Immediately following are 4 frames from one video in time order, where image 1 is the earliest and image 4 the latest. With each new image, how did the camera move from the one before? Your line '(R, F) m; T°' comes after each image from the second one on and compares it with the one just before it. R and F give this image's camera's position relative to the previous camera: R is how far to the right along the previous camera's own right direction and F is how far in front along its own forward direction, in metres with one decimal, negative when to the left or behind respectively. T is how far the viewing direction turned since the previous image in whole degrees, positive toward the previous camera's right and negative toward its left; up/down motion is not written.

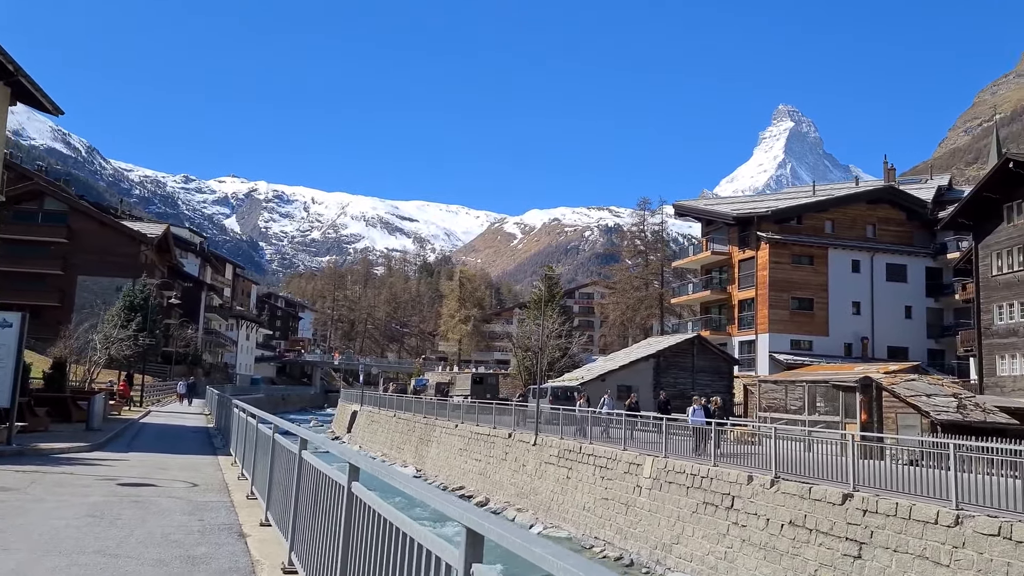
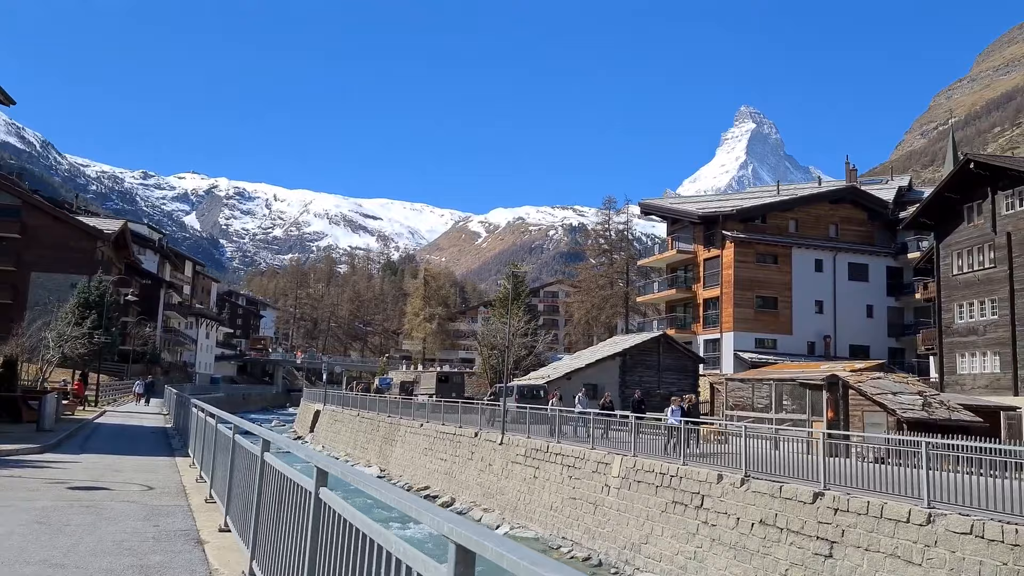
(-0.1, +0.4) m; +3°
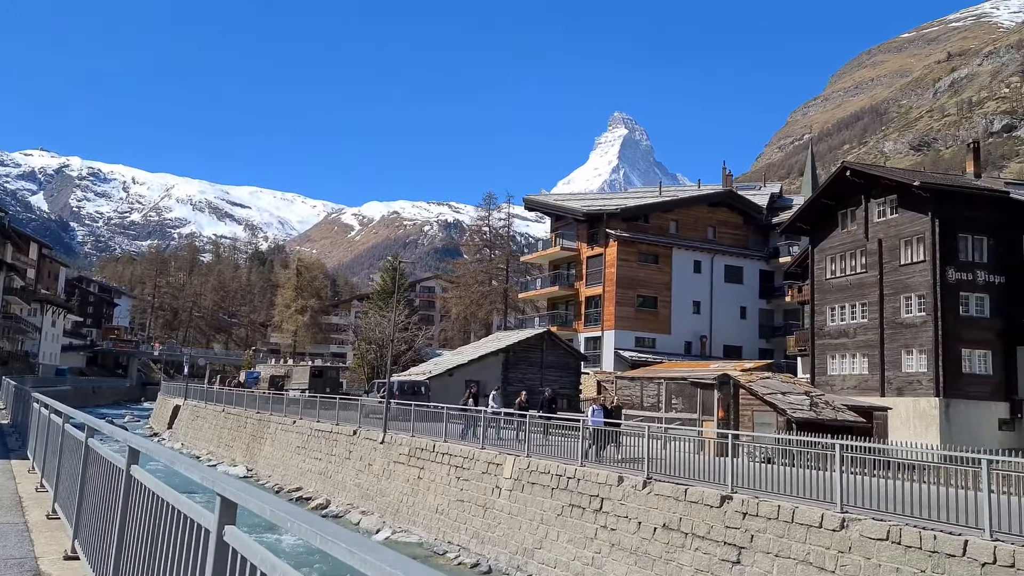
(-0.4, +1.3) m; +9°
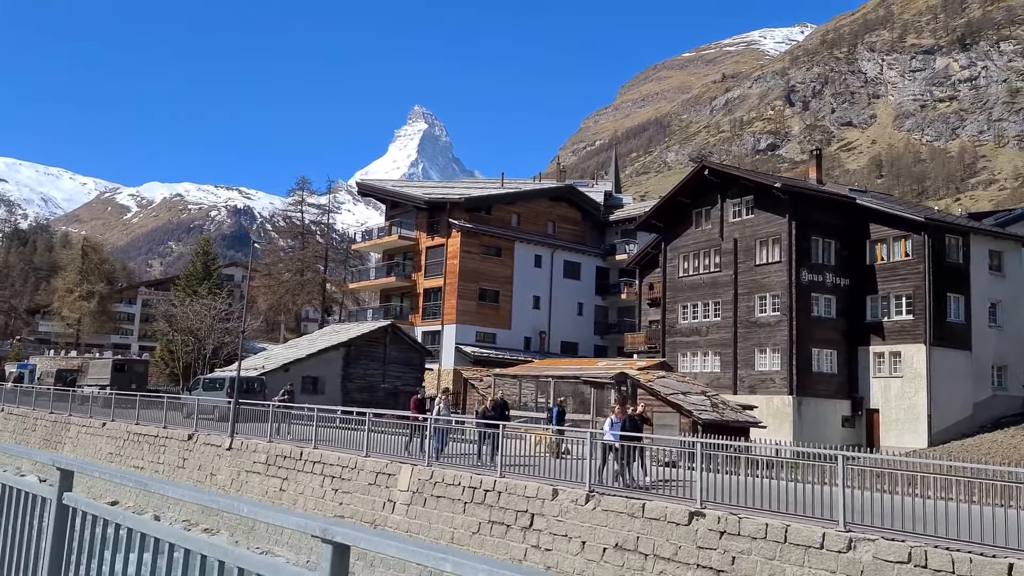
(-2.4, +2.5) m; +14°
